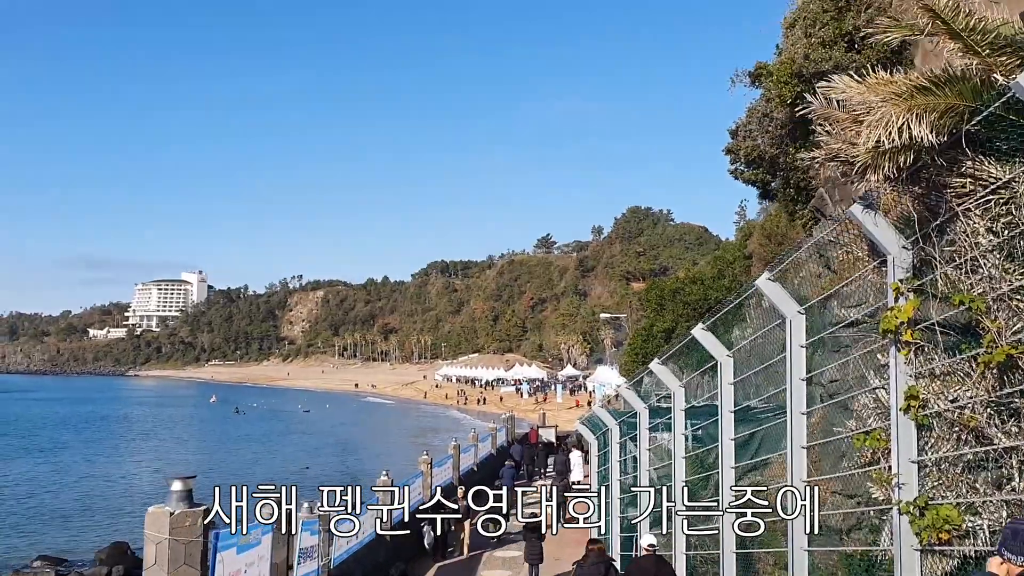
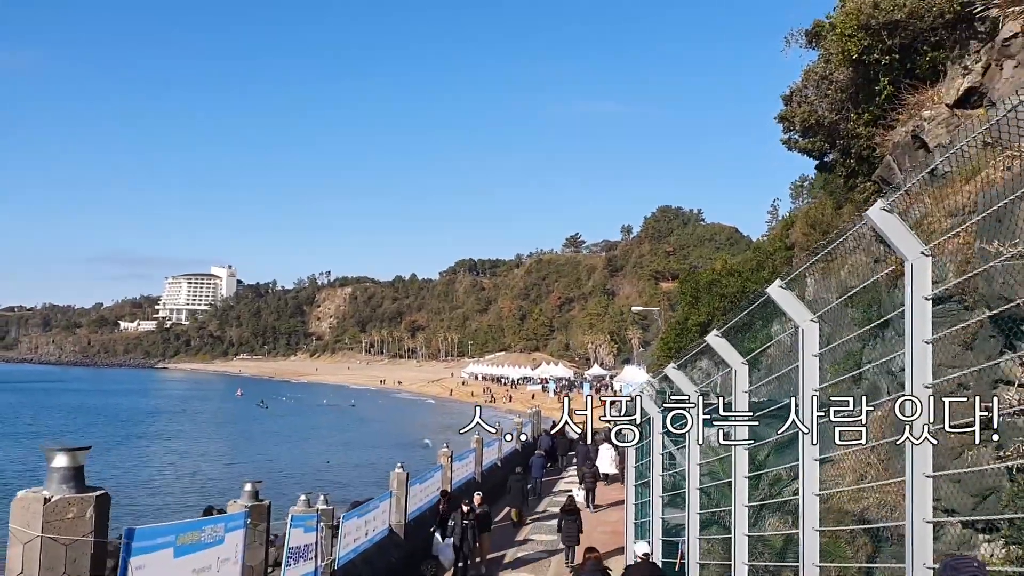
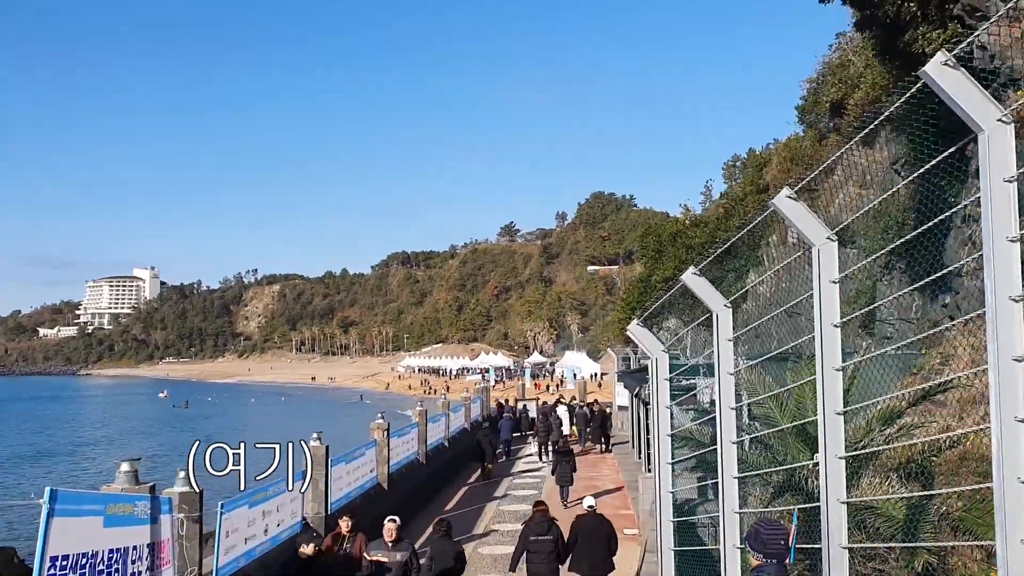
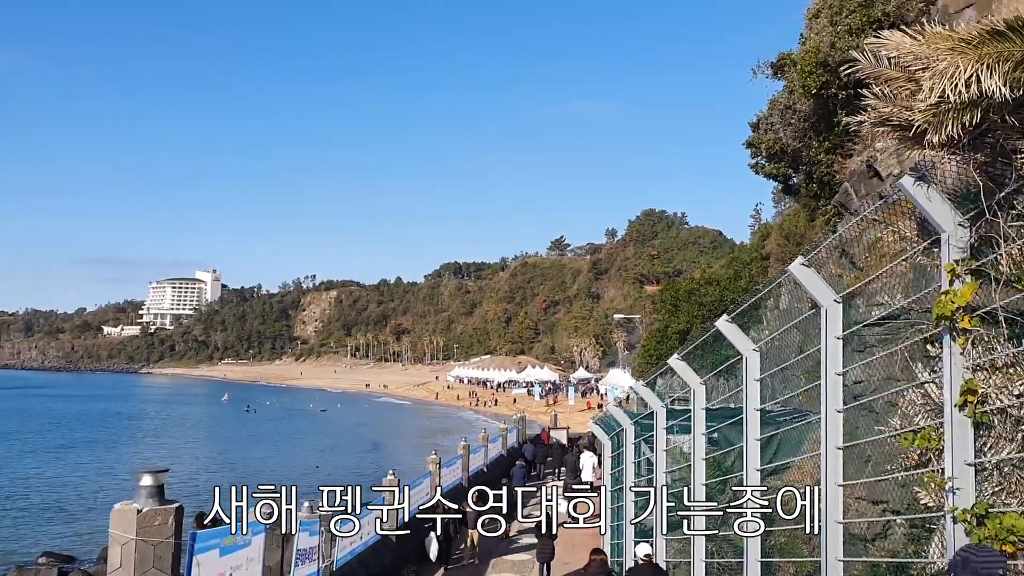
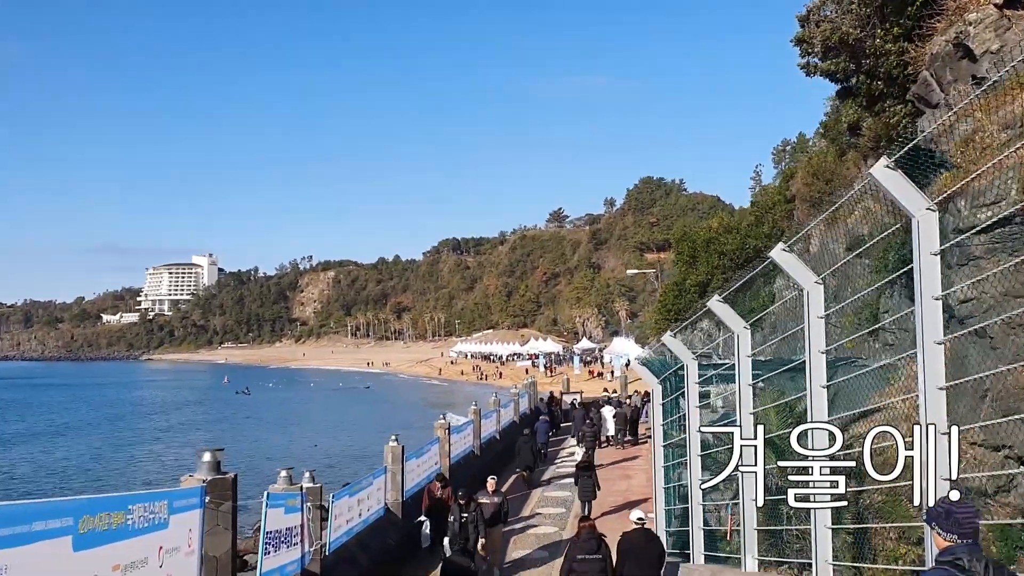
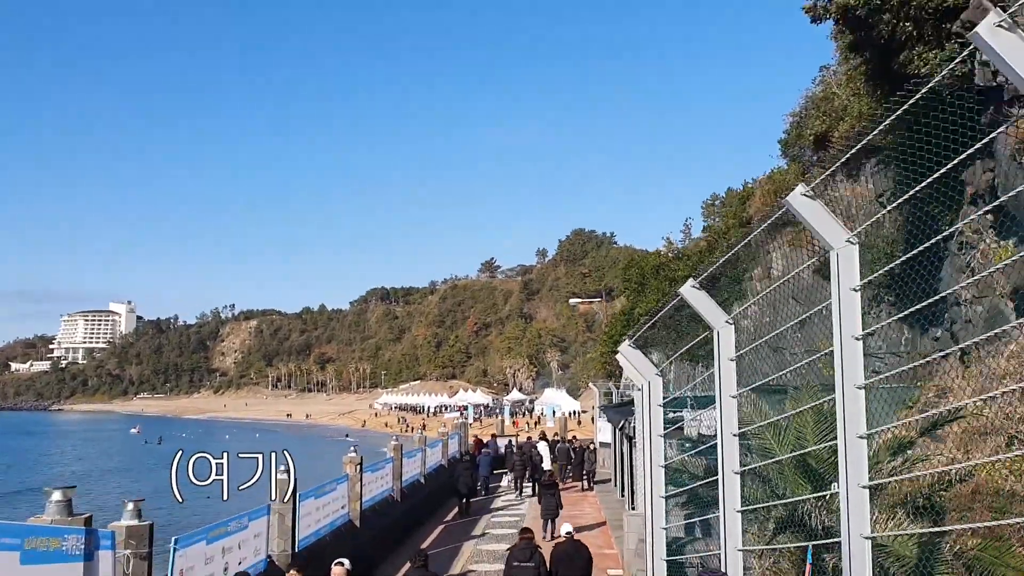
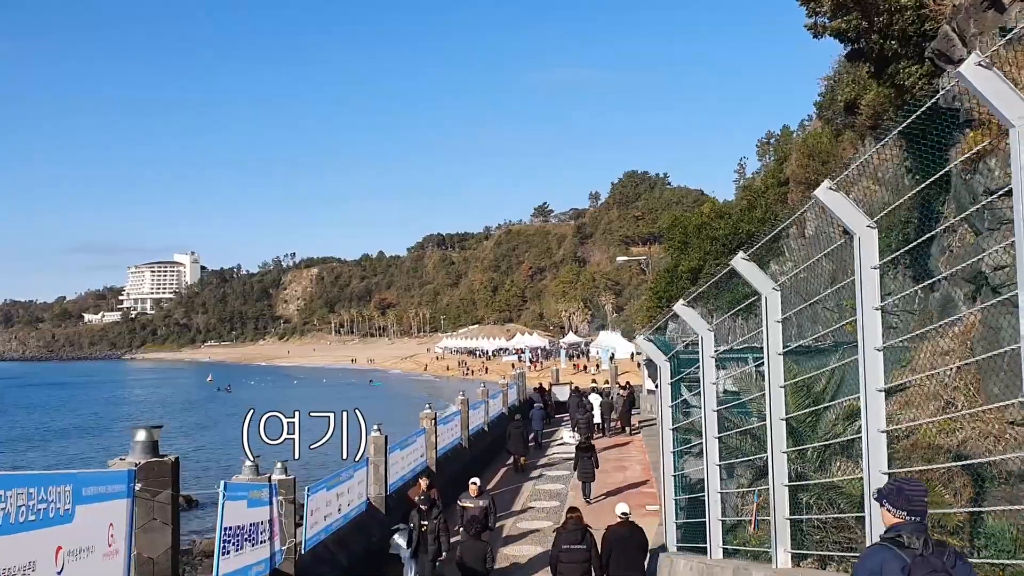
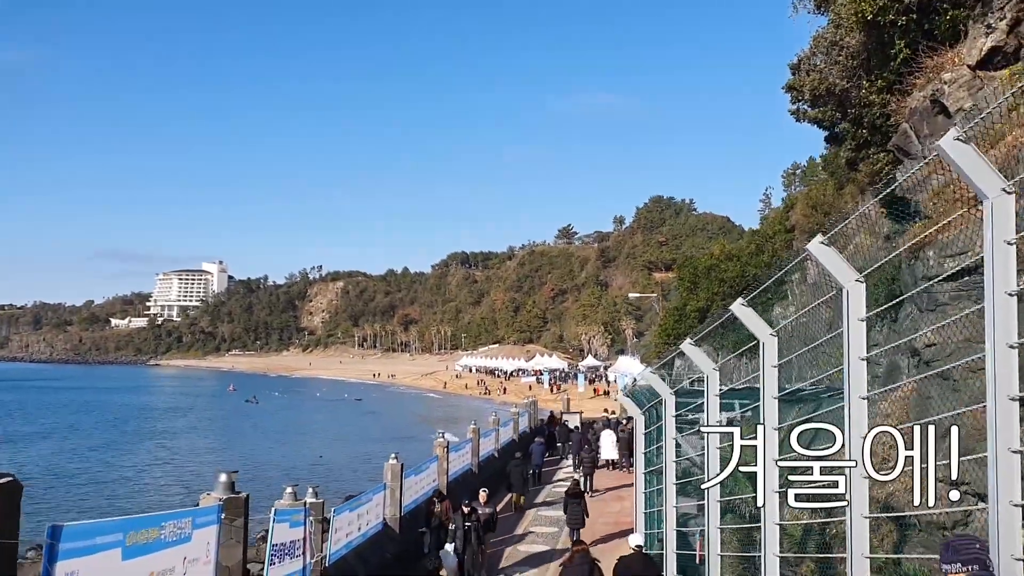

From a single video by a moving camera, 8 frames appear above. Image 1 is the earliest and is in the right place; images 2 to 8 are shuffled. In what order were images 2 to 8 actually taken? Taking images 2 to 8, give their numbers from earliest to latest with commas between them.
4, 2, 8, 5, 7, 3, 6
